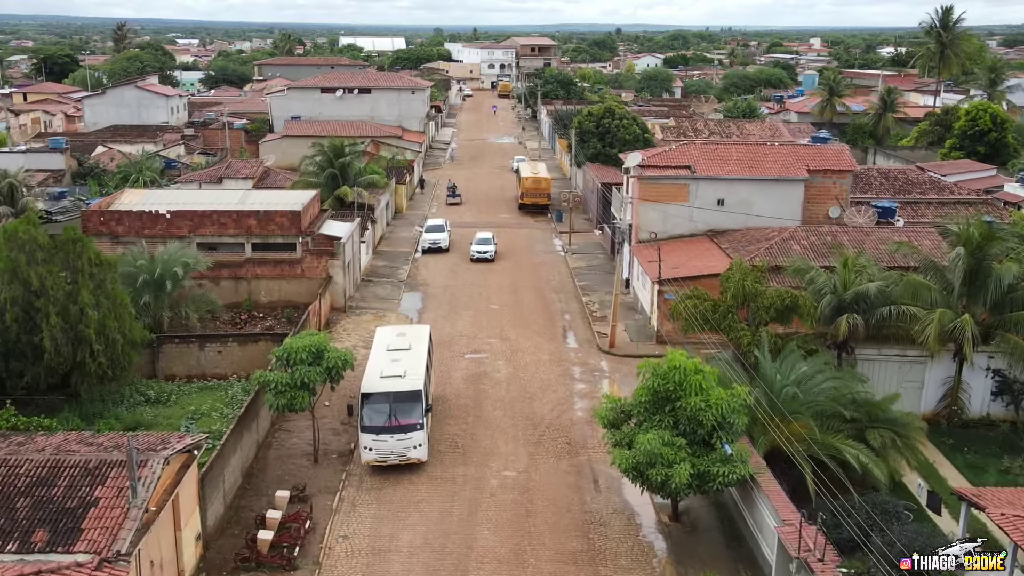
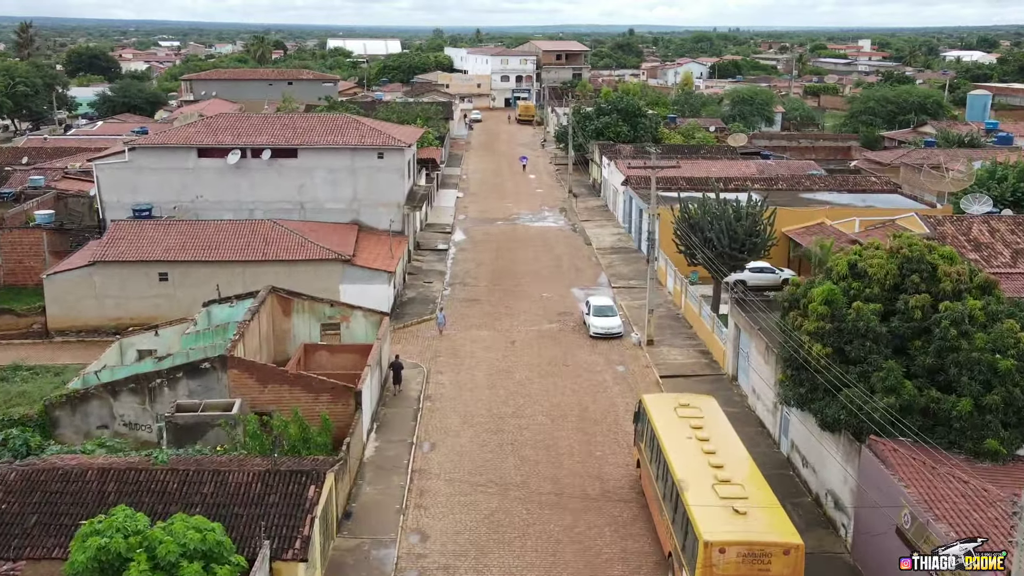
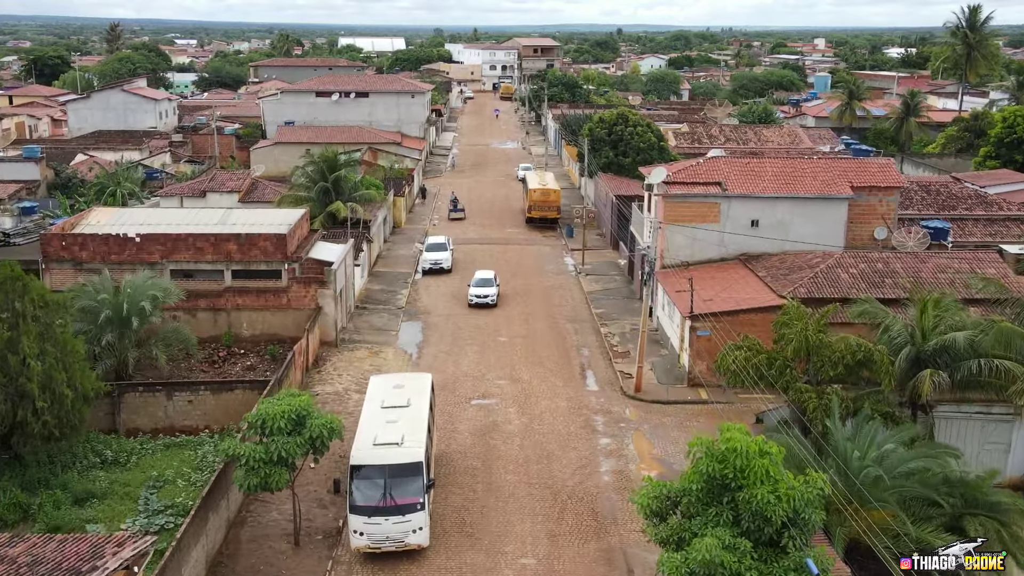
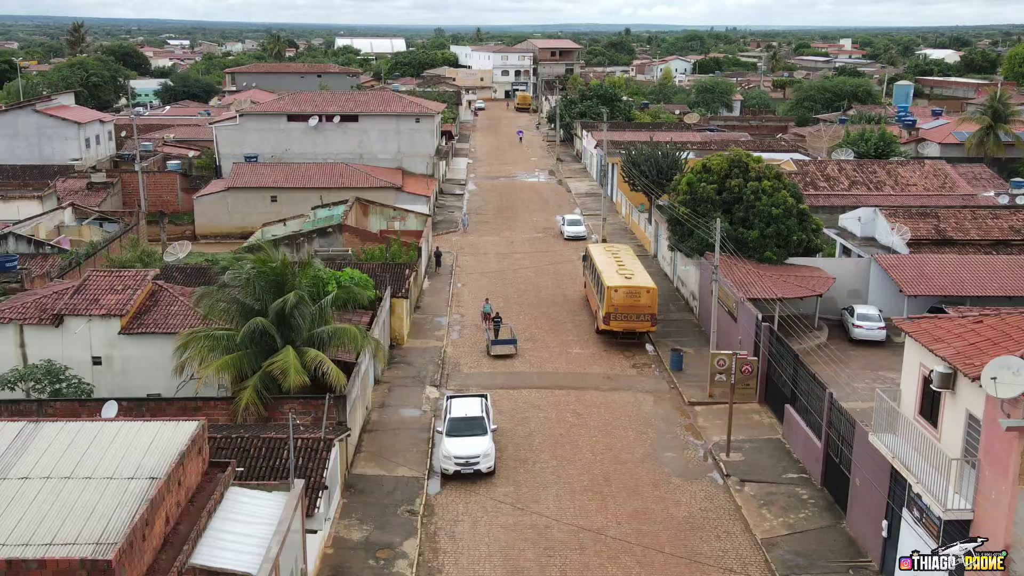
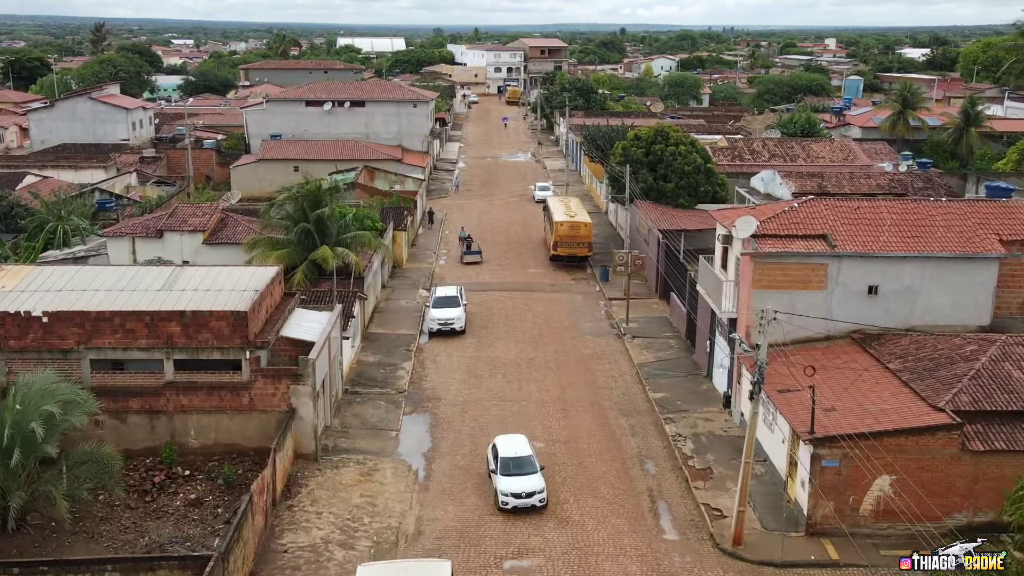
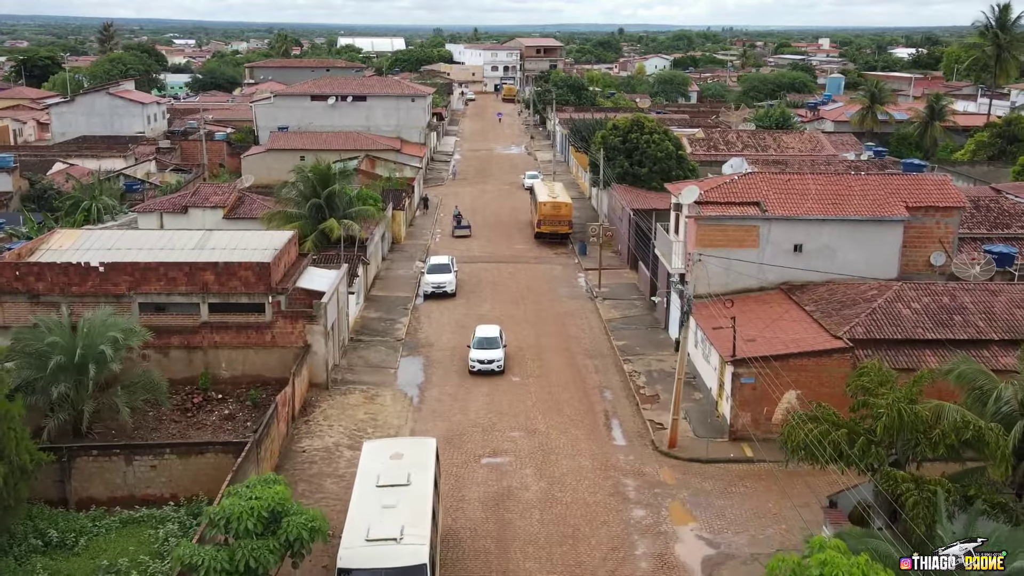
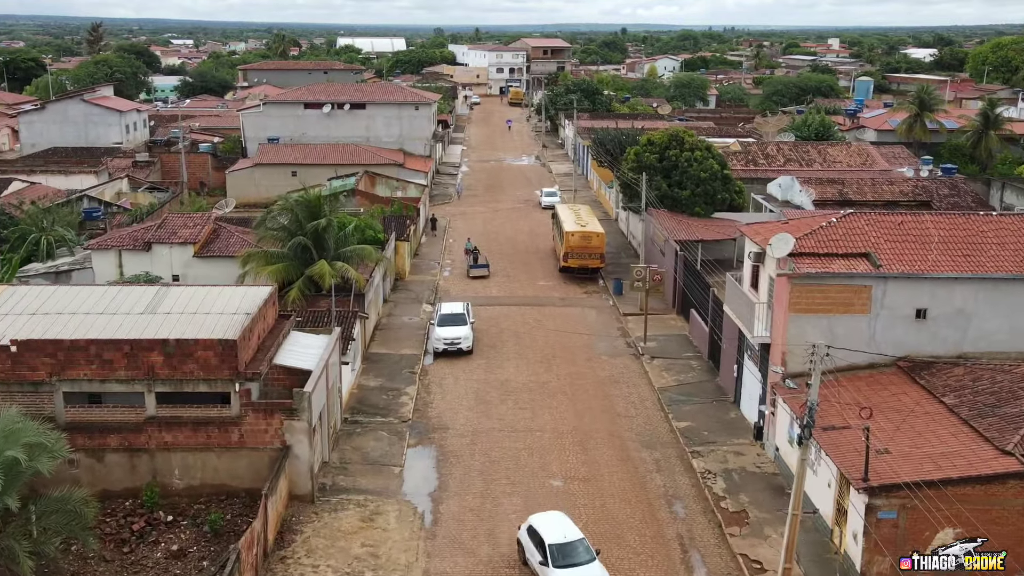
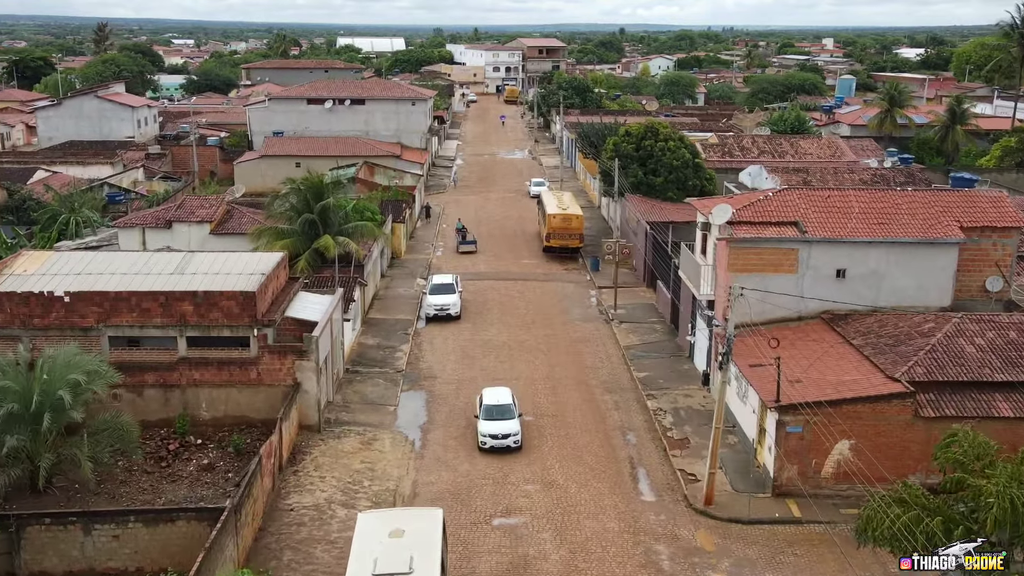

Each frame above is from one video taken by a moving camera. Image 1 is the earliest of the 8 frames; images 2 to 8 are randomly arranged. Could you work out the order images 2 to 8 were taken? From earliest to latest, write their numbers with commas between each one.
3, 6, 8, 5, 7, 4, 2
